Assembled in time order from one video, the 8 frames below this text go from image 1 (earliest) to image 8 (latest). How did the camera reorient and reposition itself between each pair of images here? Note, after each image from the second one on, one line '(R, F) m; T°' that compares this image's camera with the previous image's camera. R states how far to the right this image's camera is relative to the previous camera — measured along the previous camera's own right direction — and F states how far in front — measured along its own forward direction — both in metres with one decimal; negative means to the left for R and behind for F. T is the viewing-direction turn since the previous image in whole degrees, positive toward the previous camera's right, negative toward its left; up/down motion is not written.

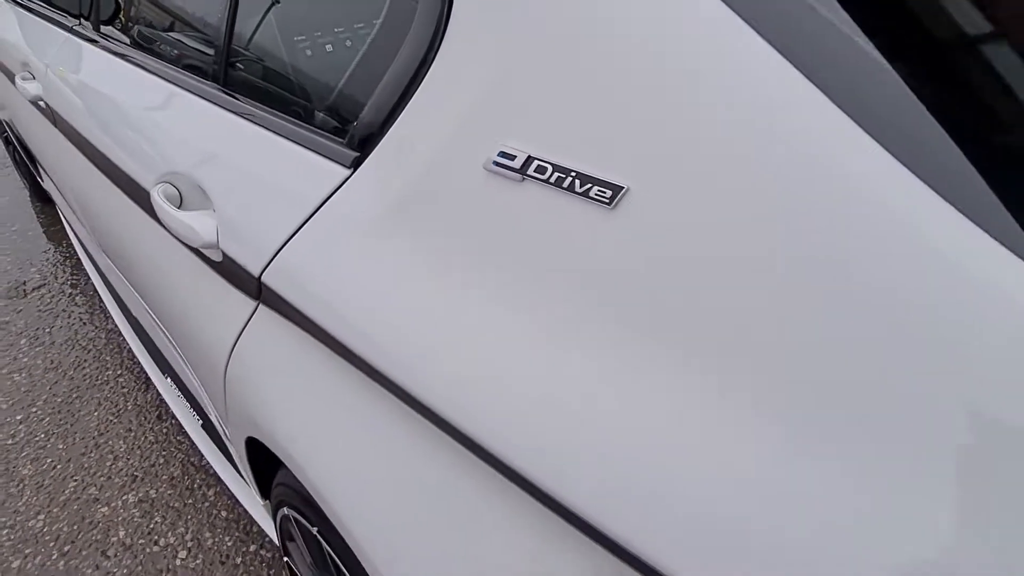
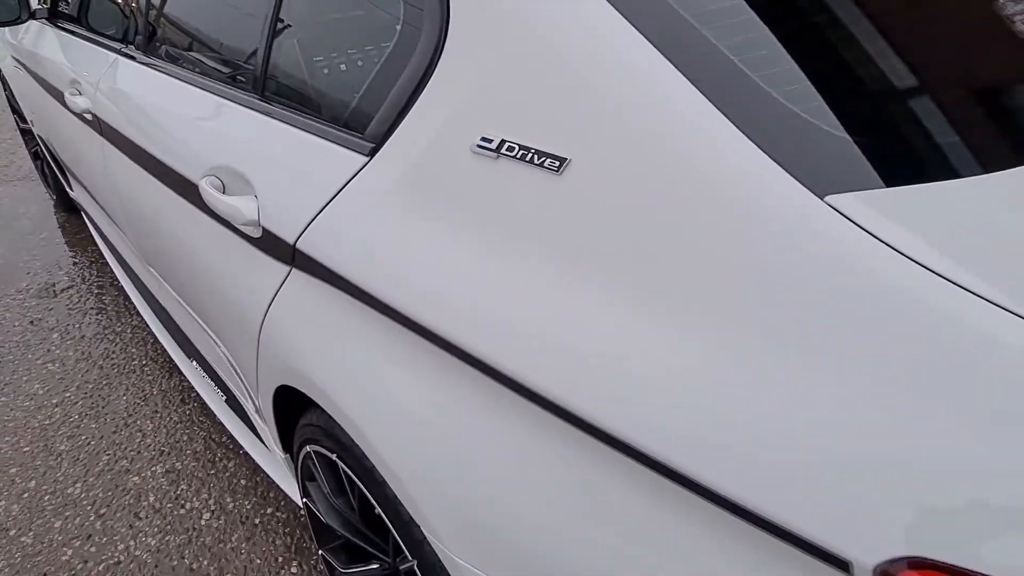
(0.0, -0.2) m; 0°
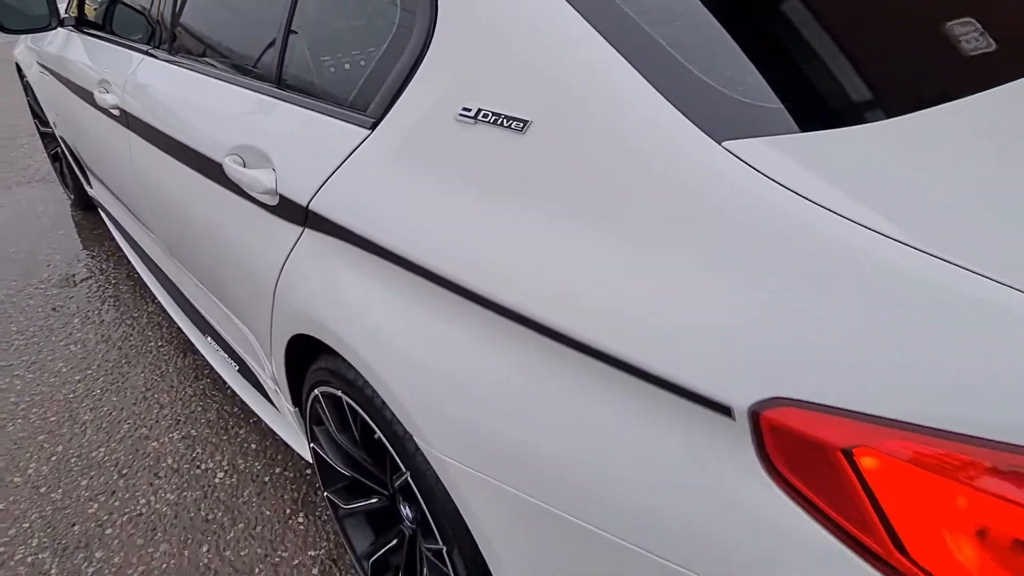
(0.0, -0.2) m; 0°
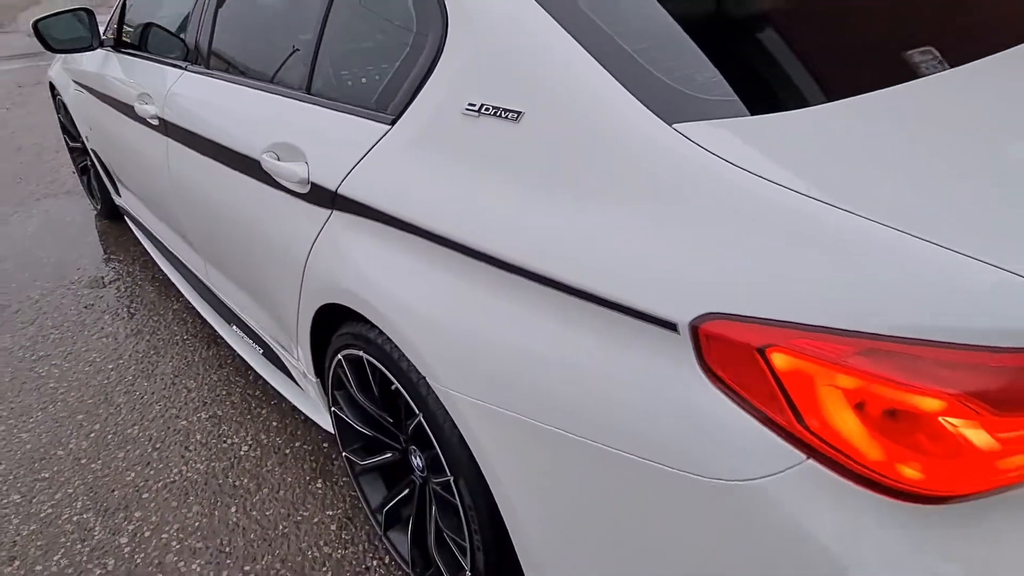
(0.0, -0.2) m; 0°
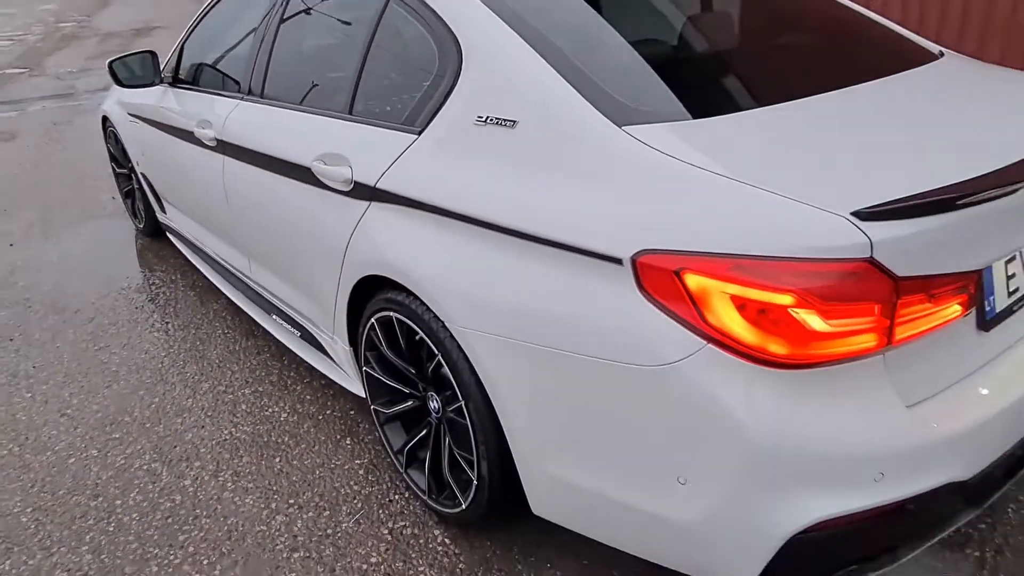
(0.0, -0.4) m; 0°
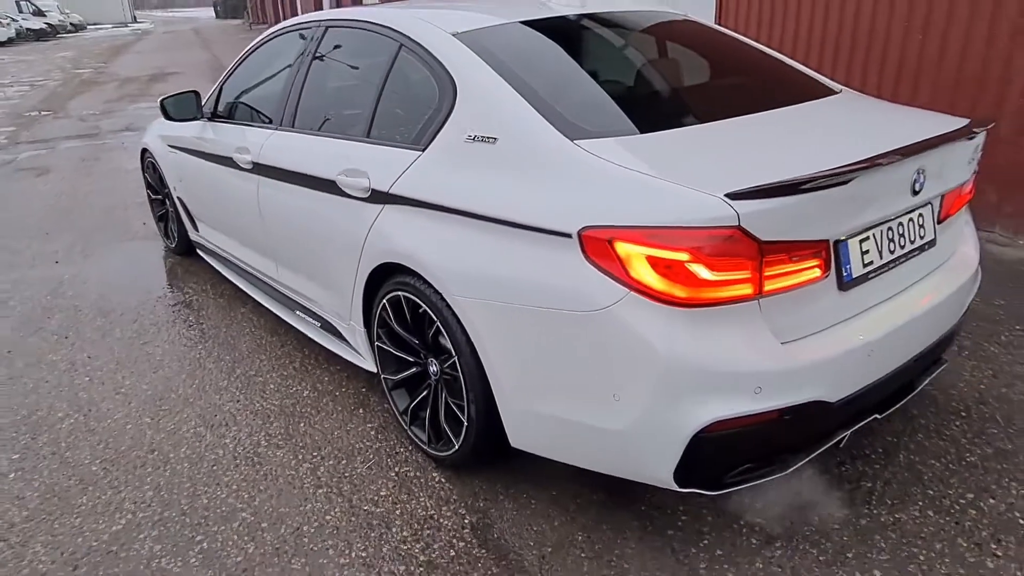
(+0.1, -0.5) m; 0°
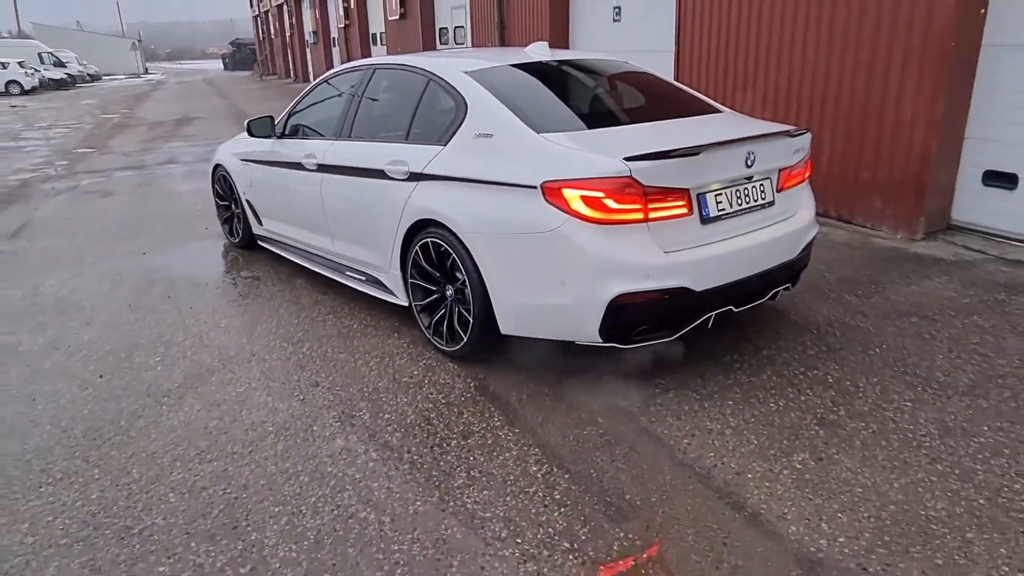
(0.0, -1.3) m; 0°
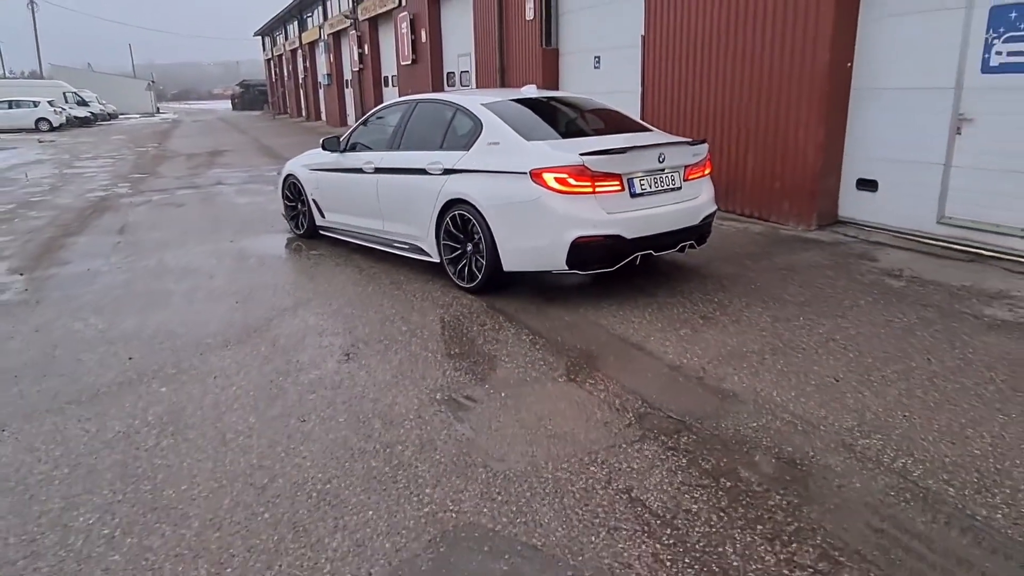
(0.0, -1.9) m; 0°
